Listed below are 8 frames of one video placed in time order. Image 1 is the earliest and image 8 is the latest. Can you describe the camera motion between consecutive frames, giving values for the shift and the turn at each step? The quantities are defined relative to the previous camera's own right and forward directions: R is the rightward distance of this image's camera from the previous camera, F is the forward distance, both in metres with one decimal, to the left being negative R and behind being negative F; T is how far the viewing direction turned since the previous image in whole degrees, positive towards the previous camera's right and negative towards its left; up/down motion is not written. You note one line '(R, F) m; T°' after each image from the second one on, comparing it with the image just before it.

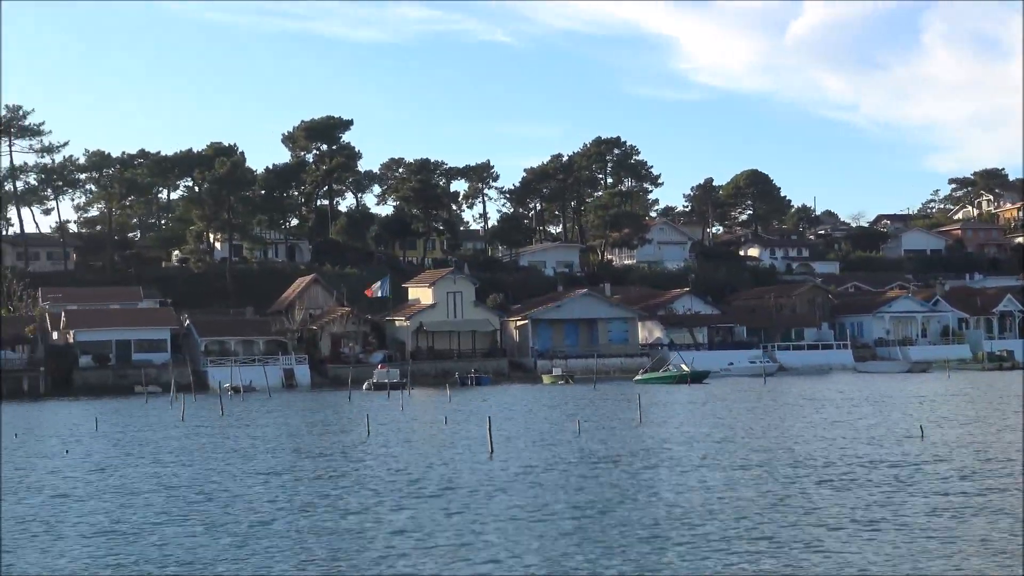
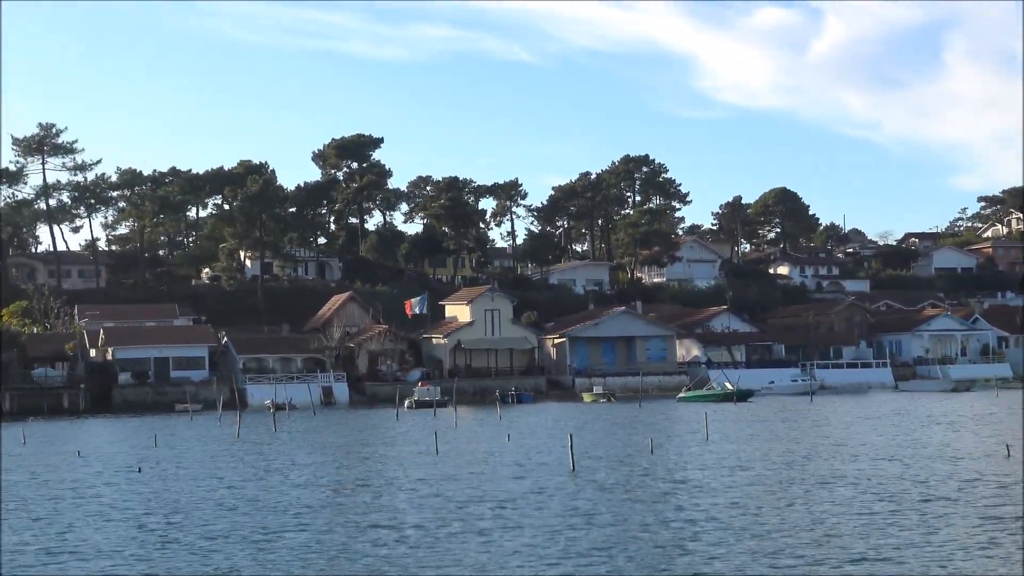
(-0.9, +0.2) m; -1°
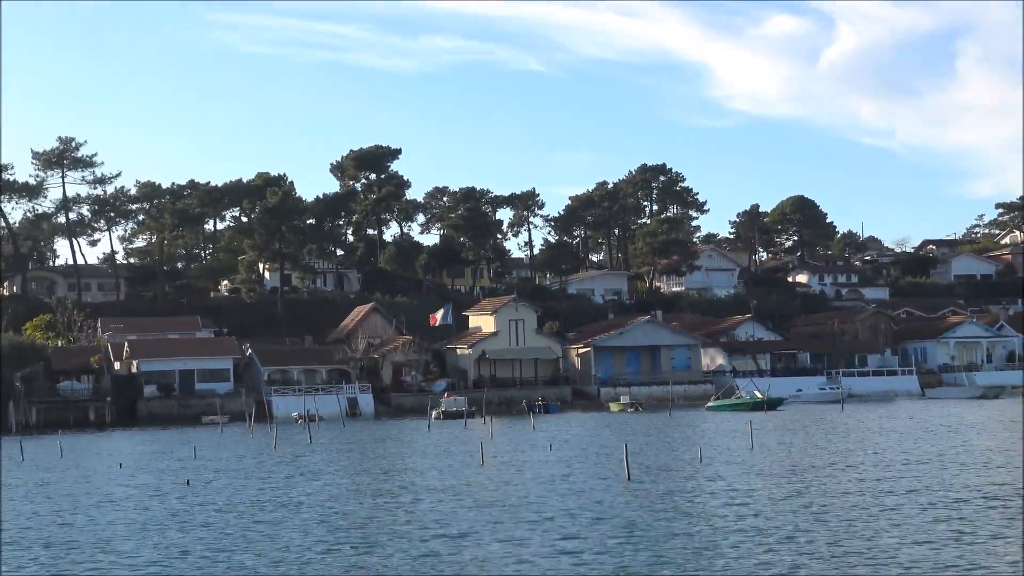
(-0.6, +0.1) m; -1°
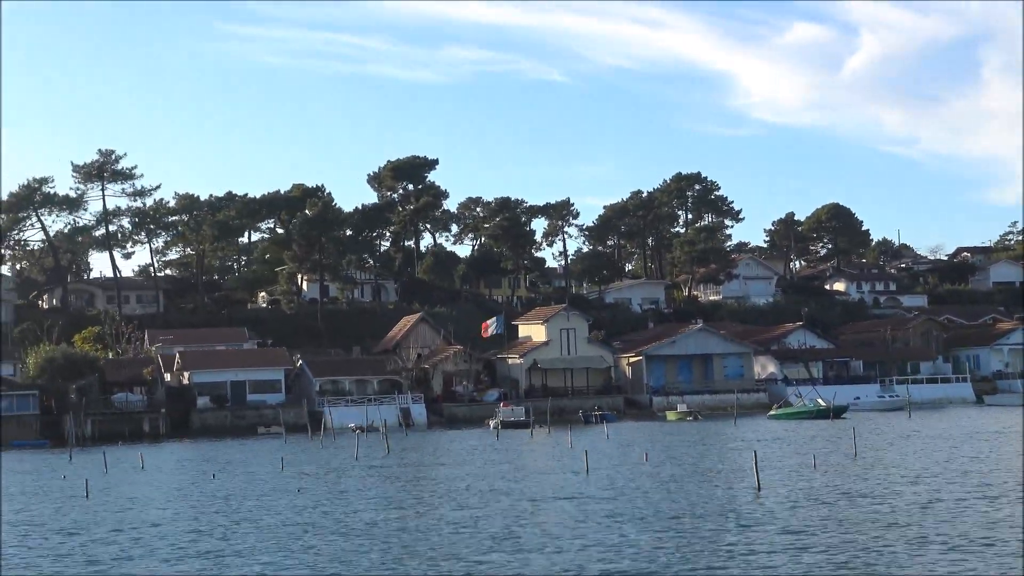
(-1.4, +0.3) m; -1°
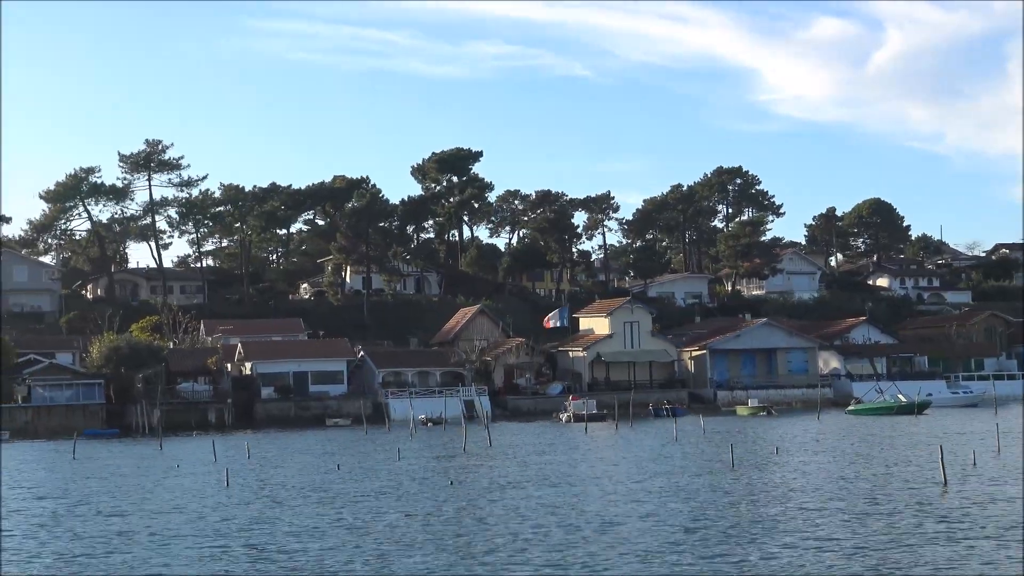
(-2.1, +0.4) m; -1°
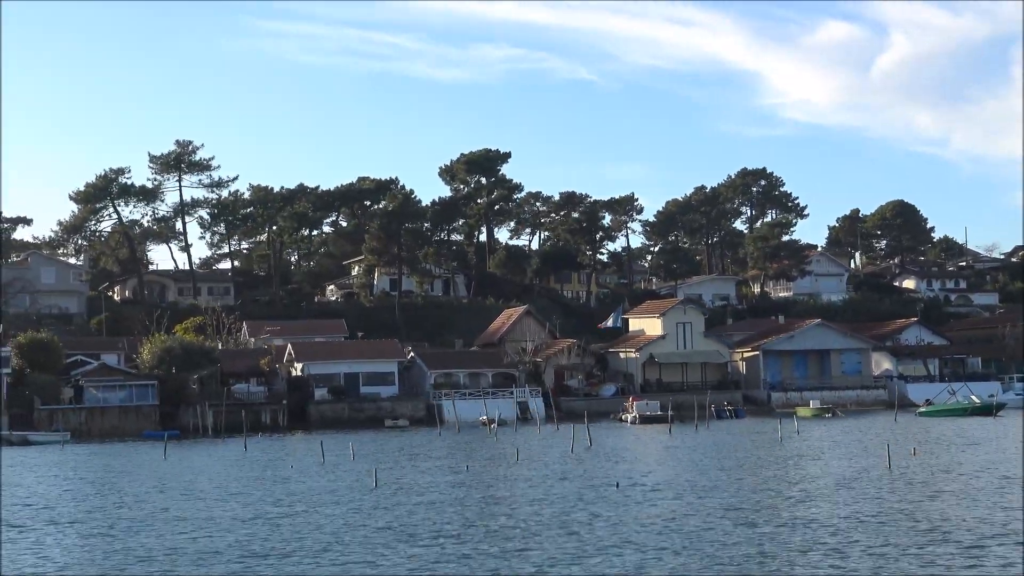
(-2.4, +0.5) m; 0°
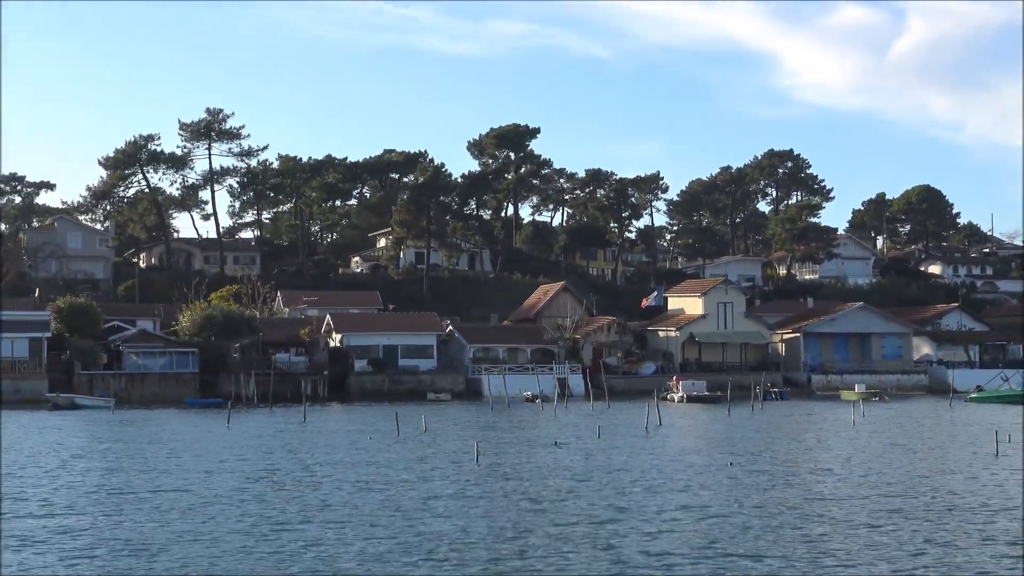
(-1.5, +0.3) m; 0°
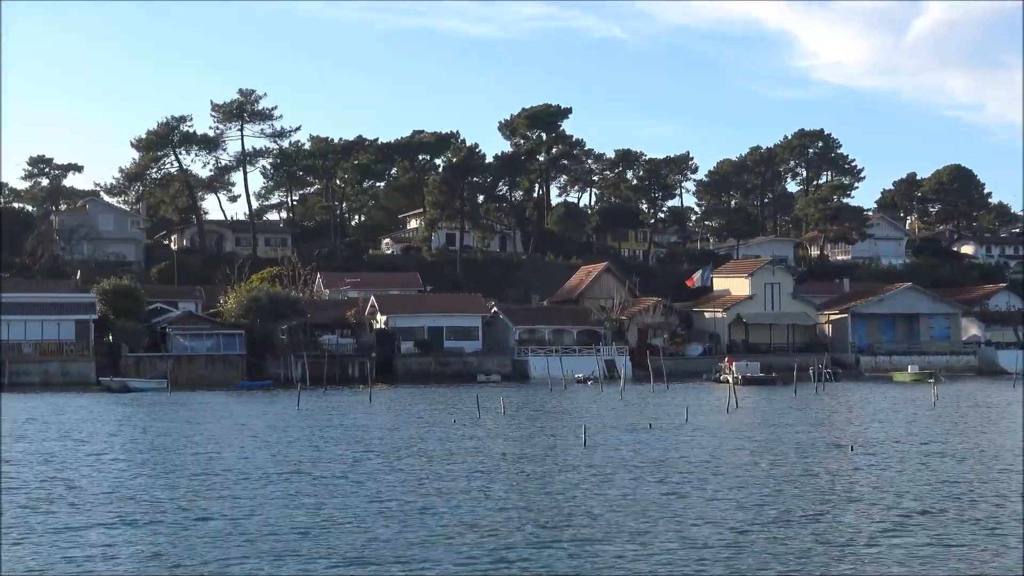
(-1.4, +0.4) m; -1°
